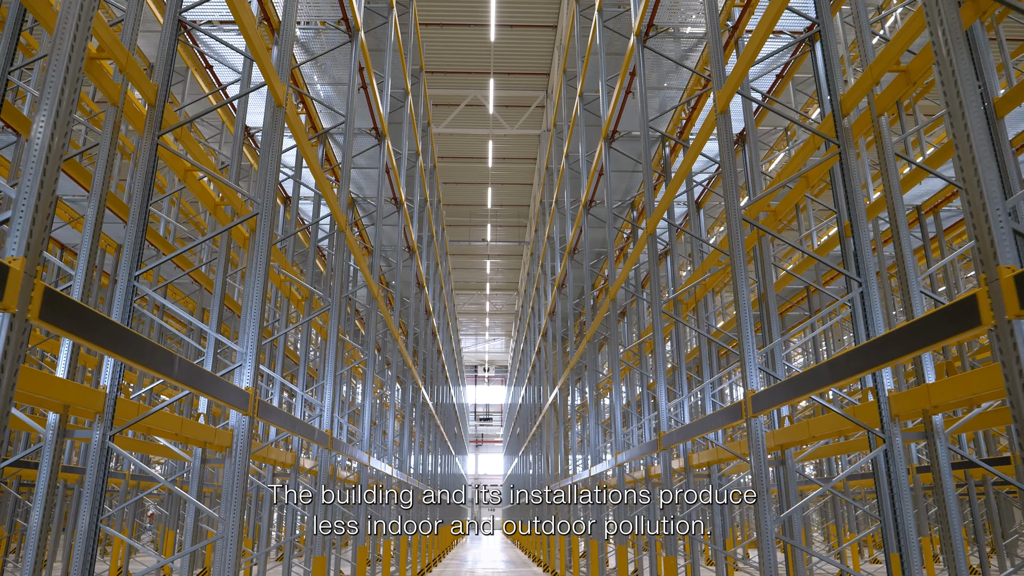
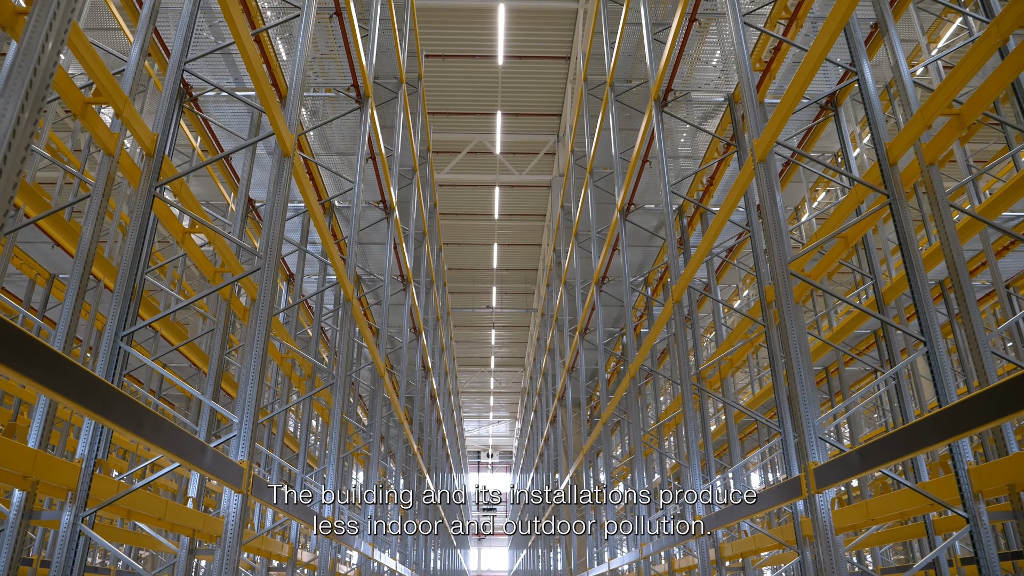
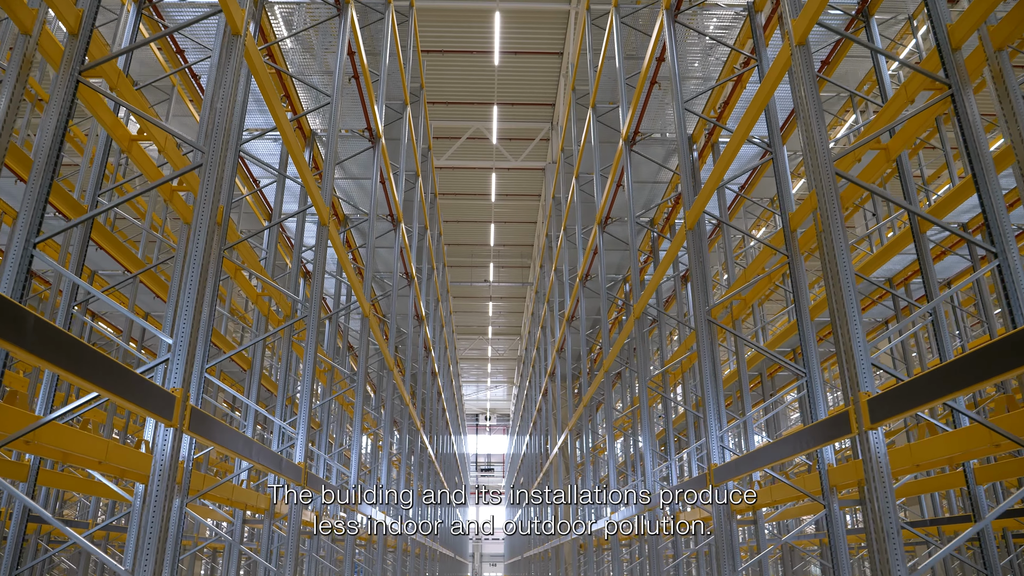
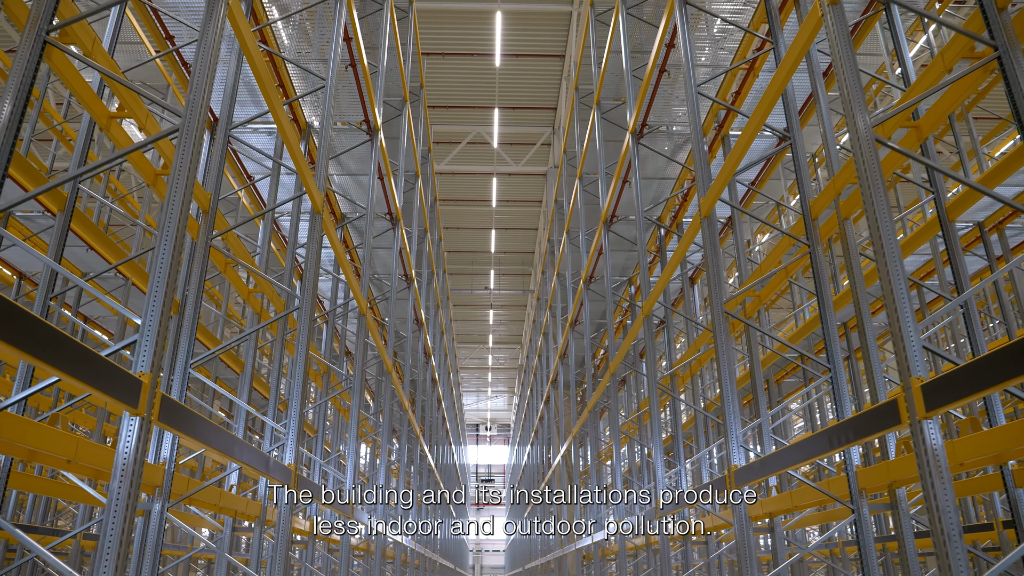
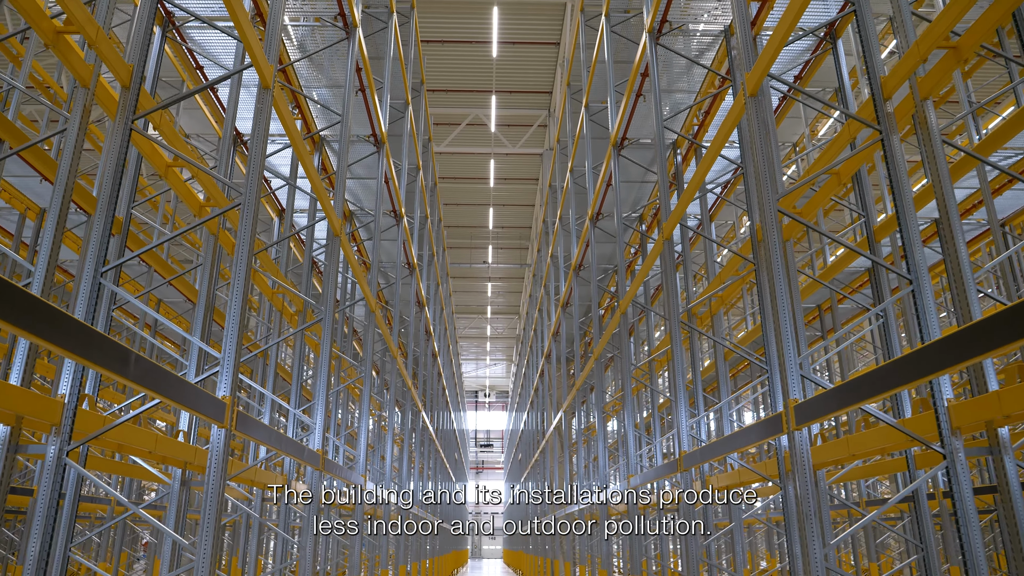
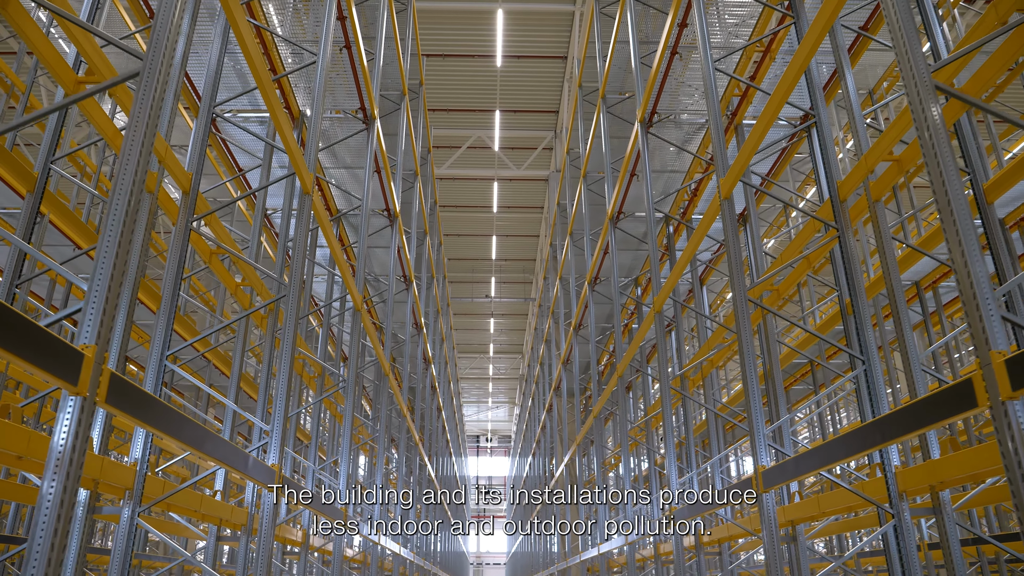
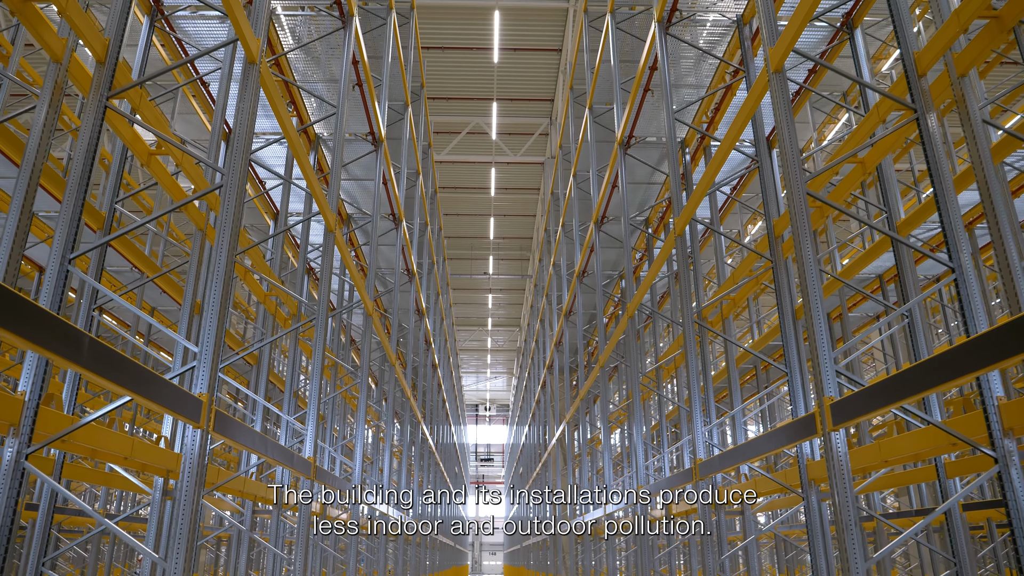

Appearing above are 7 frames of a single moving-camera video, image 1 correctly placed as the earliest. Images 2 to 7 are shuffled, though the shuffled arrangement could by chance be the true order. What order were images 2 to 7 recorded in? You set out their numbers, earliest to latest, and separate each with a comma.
5, 7, 3, 4, 6, 2
